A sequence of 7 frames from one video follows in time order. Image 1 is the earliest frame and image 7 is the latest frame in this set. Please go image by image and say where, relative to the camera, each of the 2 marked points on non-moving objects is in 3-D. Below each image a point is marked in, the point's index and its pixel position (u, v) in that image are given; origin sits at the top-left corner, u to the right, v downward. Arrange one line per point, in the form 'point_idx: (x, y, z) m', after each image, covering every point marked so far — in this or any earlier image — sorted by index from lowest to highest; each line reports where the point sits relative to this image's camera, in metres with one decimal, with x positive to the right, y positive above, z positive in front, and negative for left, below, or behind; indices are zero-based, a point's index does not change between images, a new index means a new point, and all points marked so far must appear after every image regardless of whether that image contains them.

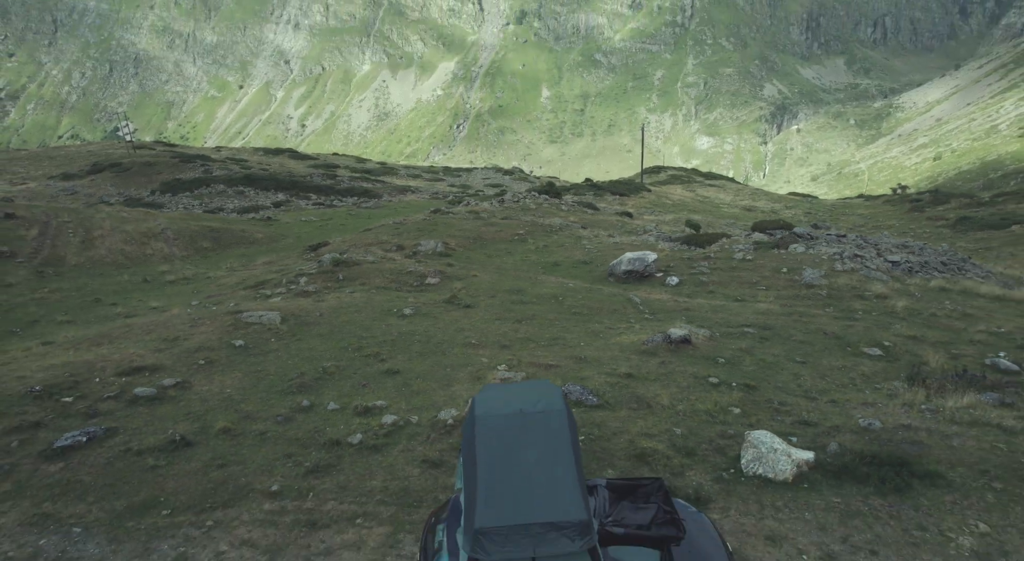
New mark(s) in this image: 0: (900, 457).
0: (+6.9, -3.1, +13.1) m
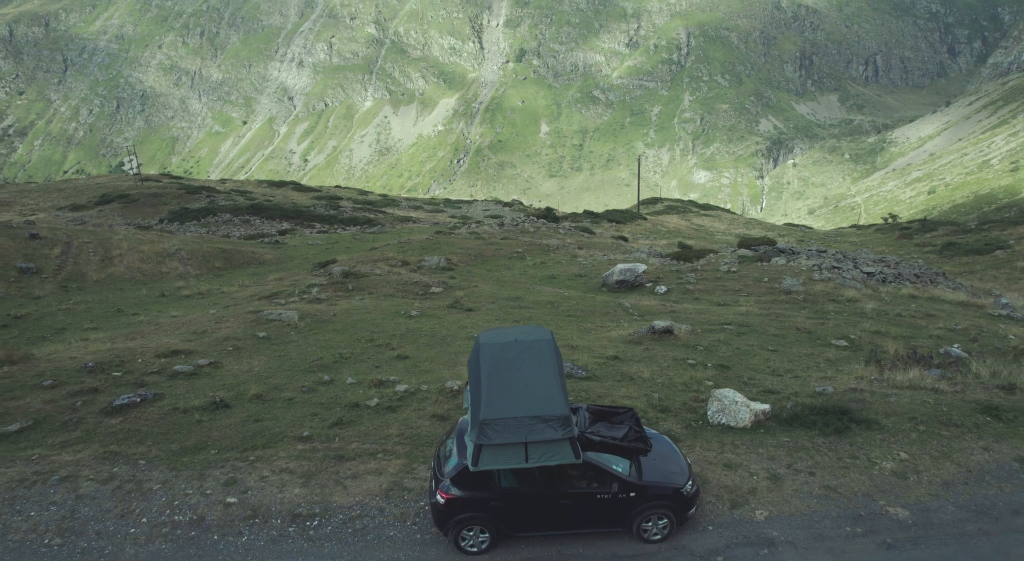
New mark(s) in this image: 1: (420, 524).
0: (+6.9, -2.7, +15.3) m
1: (-1.4, -3.8, +11.7) m
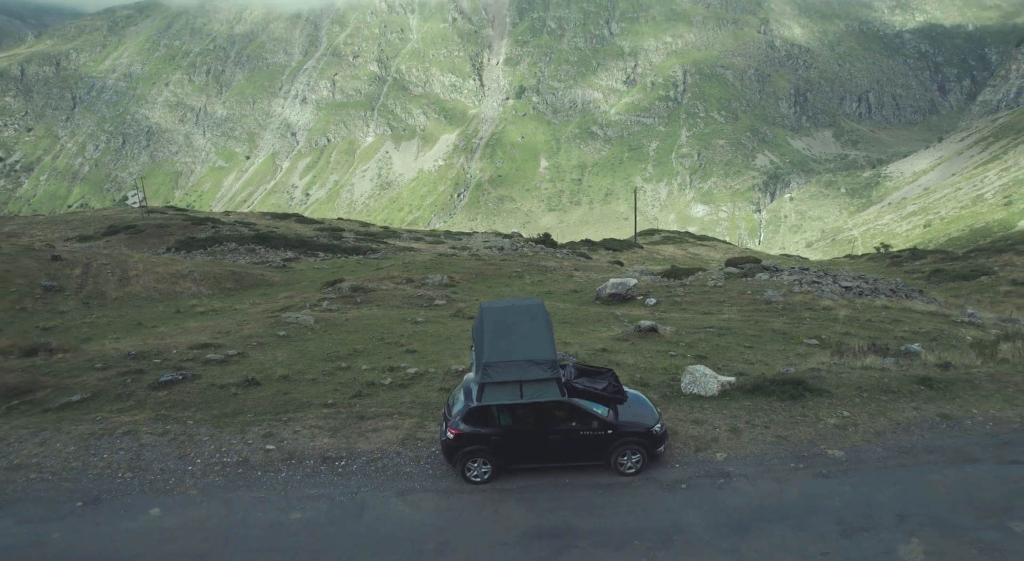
0: (+6.8, -2.4, +17.5) m
1: (-1.5, -3.4, +13.8) m
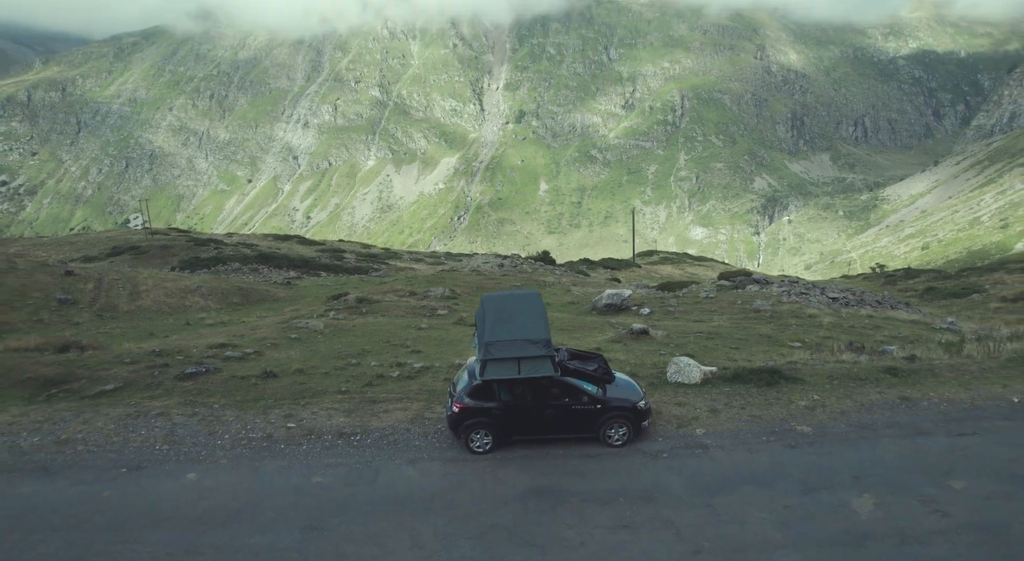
0: (+6.8, -2.3, +19.0) m
1: (-1.5, -3.2, +15.3) m
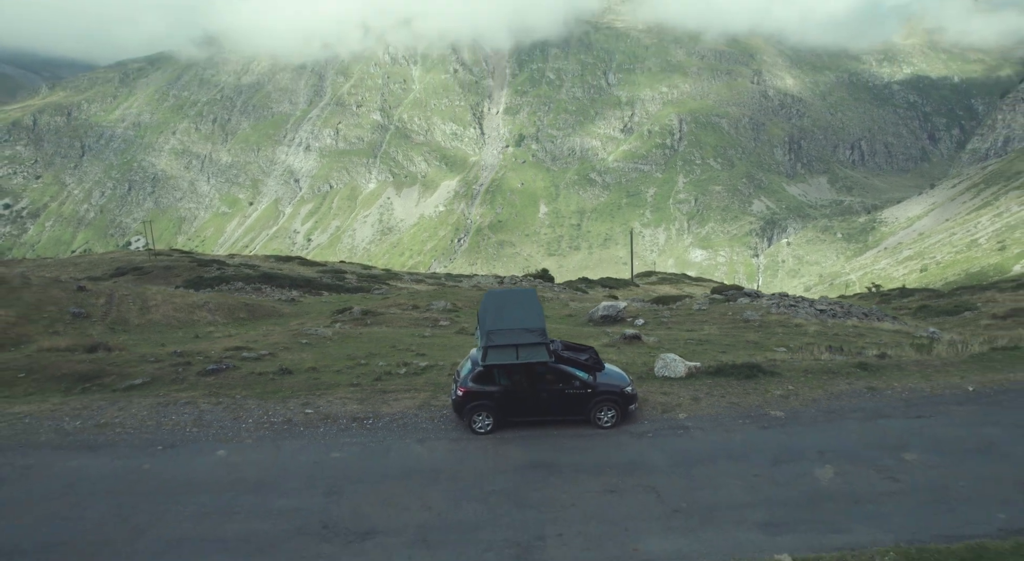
0: (+6.8, -2.4, +20.5) m
1: (-1.5, -3.2, +16.8) m
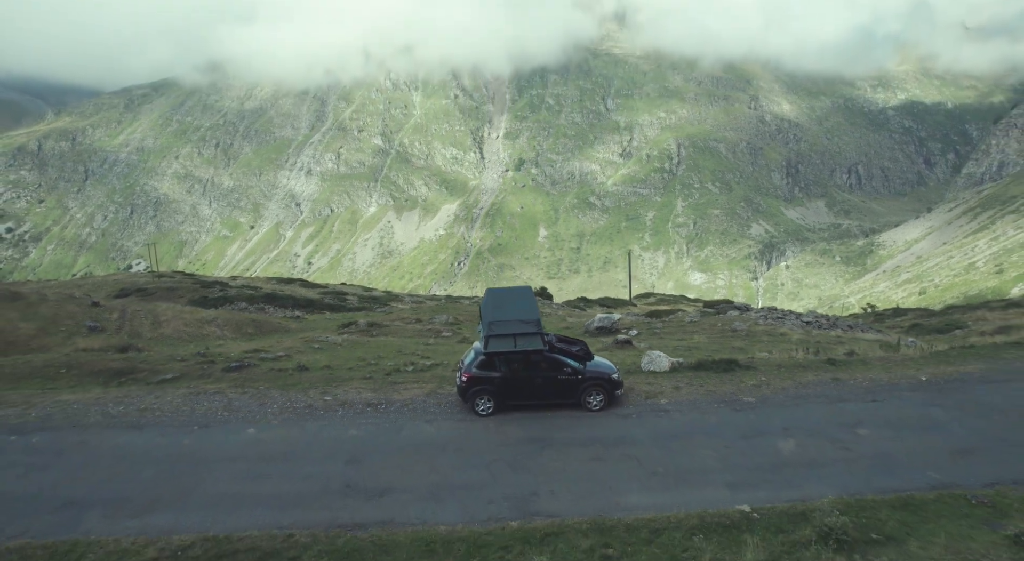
0: (+6.8, -2.5, +22.4) m
1: (-1.5, -3.1, +18.6) m
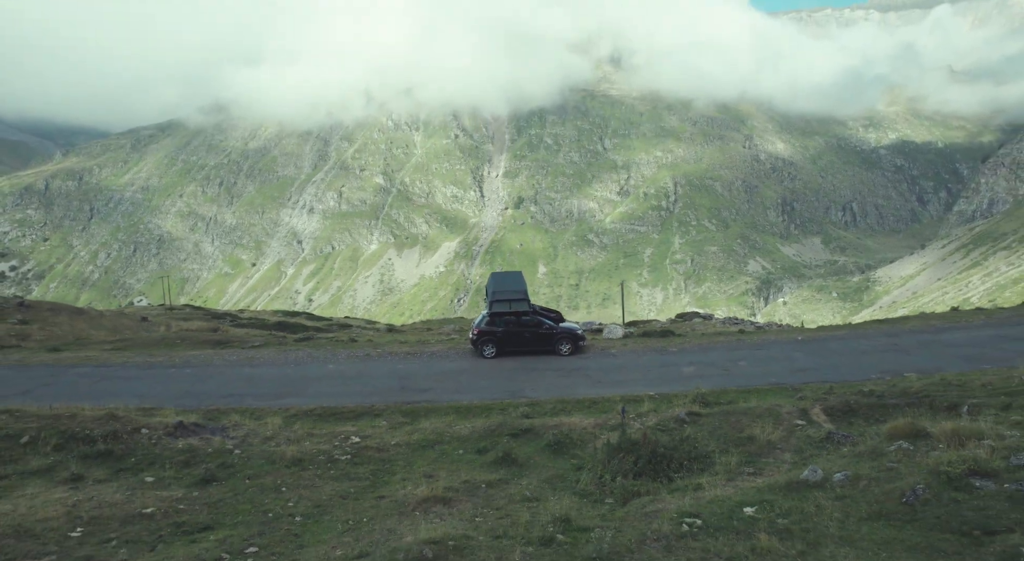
0: (+6.6, -2.2, +30.5) m
1: (-1.7, -2.7, +26.7) m
